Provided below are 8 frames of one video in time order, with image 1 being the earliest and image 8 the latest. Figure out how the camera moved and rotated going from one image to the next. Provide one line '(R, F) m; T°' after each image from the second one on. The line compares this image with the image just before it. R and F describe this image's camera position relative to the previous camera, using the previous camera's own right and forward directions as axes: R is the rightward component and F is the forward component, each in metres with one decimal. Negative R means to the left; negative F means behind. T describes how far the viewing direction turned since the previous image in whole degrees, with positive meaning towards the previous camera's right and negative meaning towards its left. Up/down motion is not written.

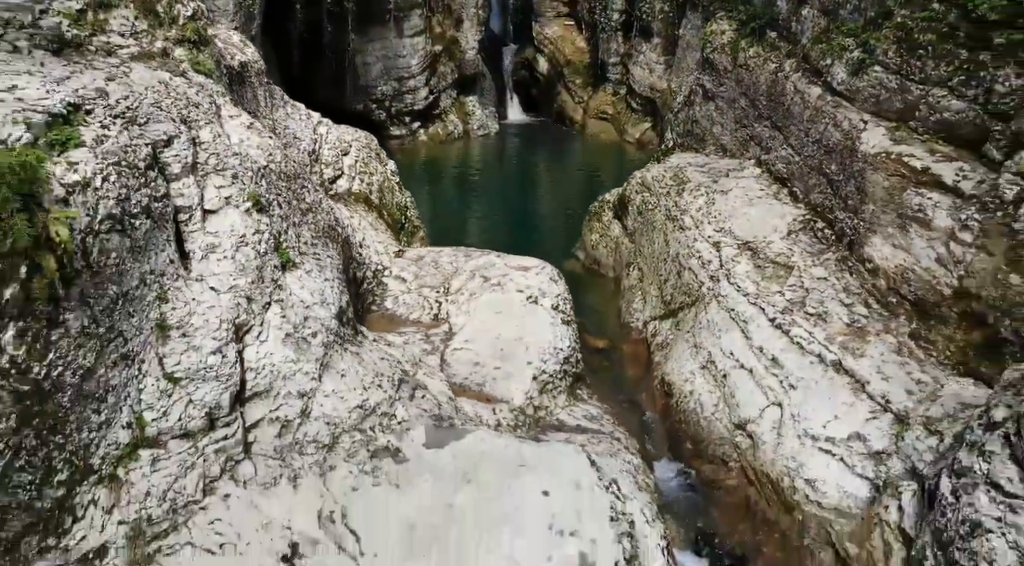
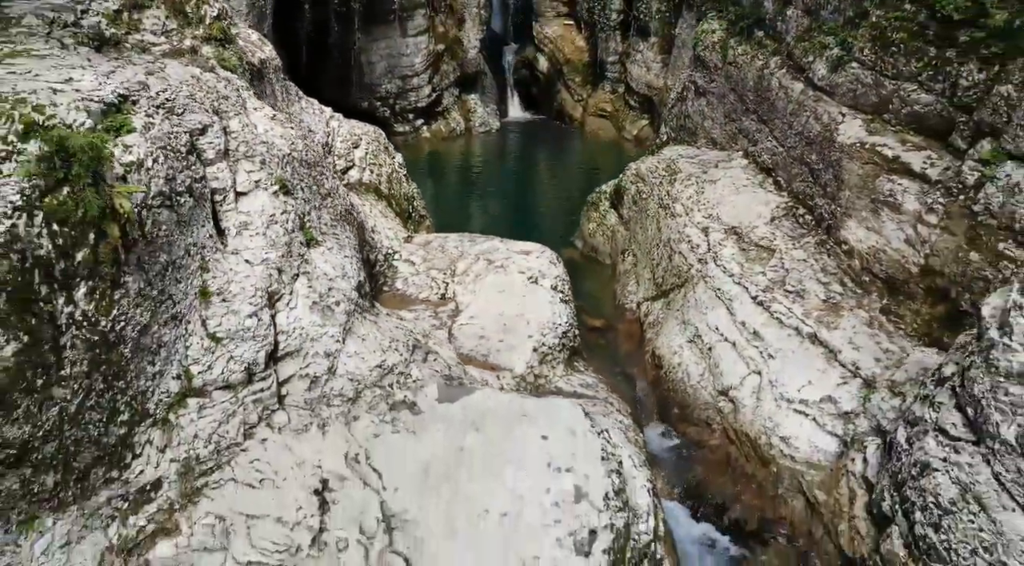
(0.0, -0.5) m; 0°
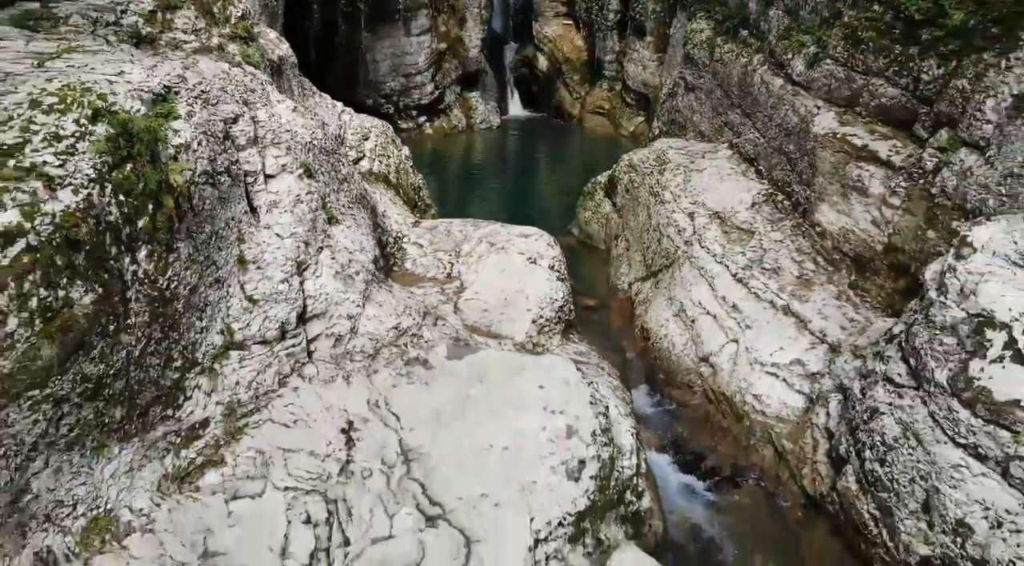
(0.0, -0.6) m; 0°
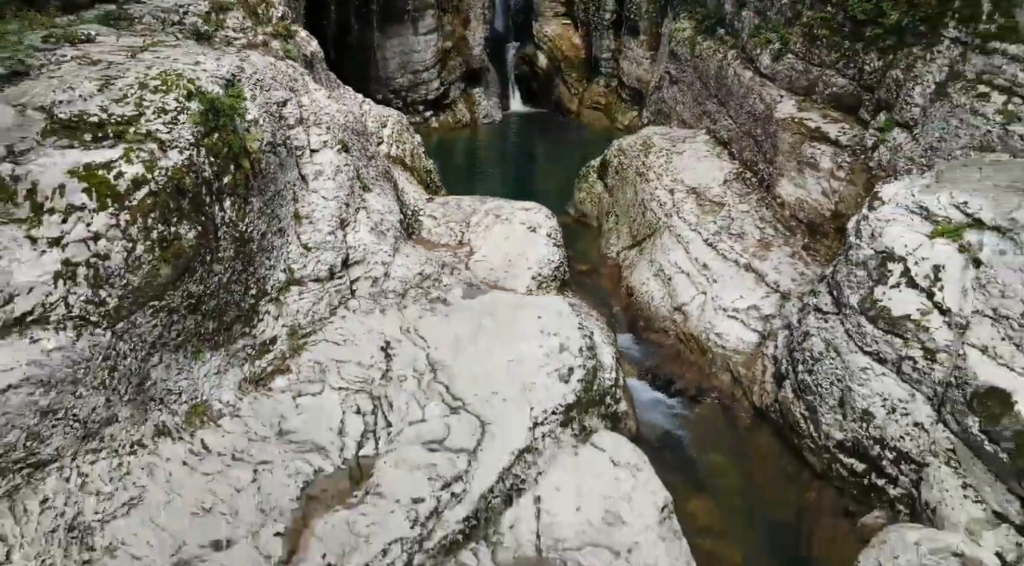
(0.0, -1.2) m; 0°
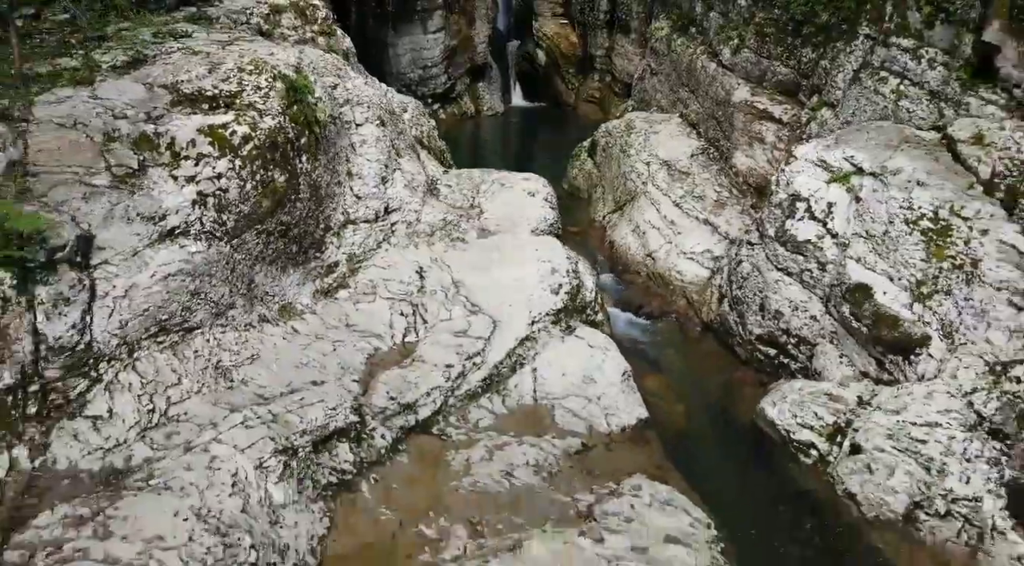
(0.0, -1.8) m; 0°
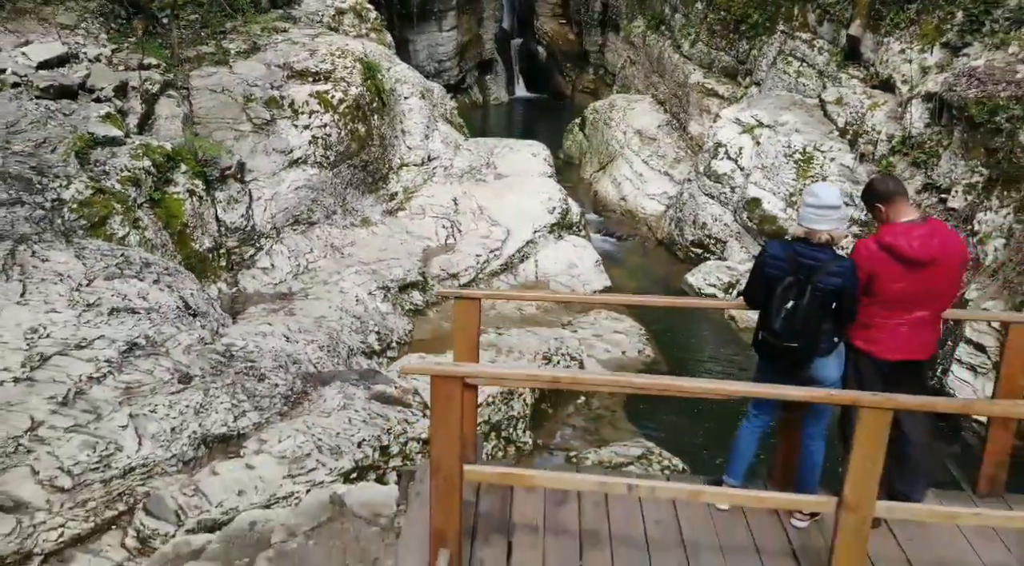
(-0.1, -3.1) m; 0°
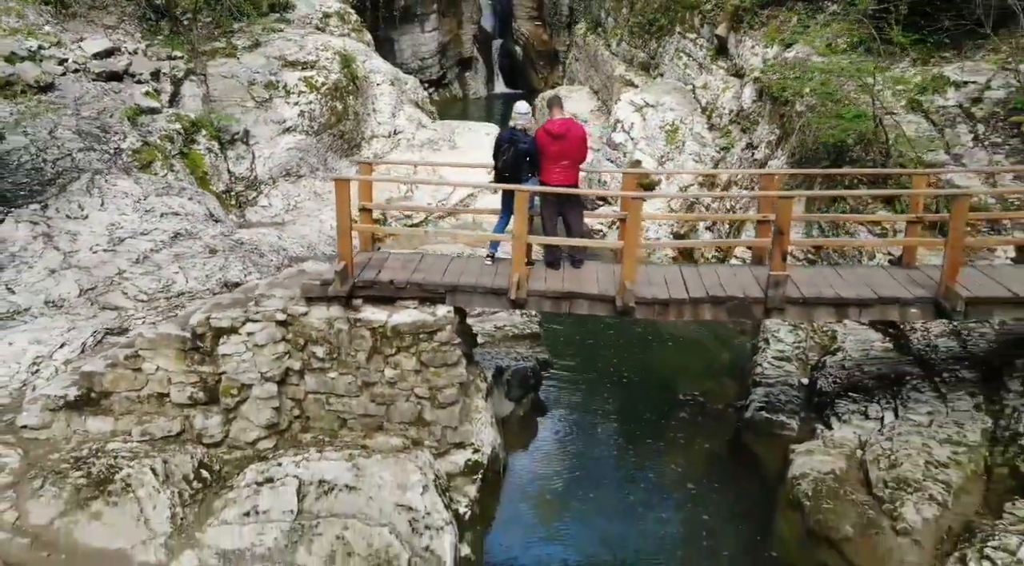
(+1.1, -2.9) m; 0°
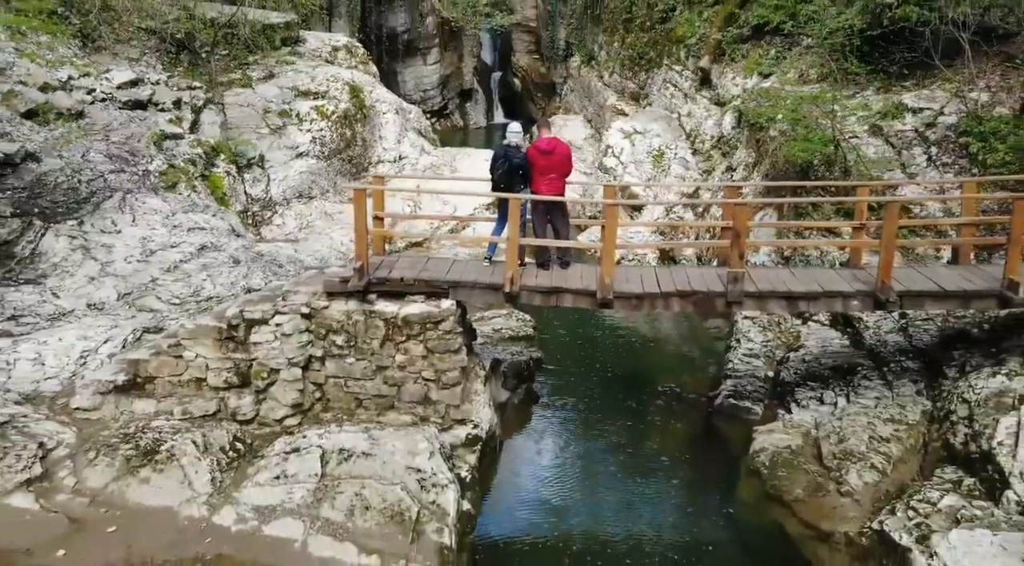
(0.0, -0.8) m; 0°
